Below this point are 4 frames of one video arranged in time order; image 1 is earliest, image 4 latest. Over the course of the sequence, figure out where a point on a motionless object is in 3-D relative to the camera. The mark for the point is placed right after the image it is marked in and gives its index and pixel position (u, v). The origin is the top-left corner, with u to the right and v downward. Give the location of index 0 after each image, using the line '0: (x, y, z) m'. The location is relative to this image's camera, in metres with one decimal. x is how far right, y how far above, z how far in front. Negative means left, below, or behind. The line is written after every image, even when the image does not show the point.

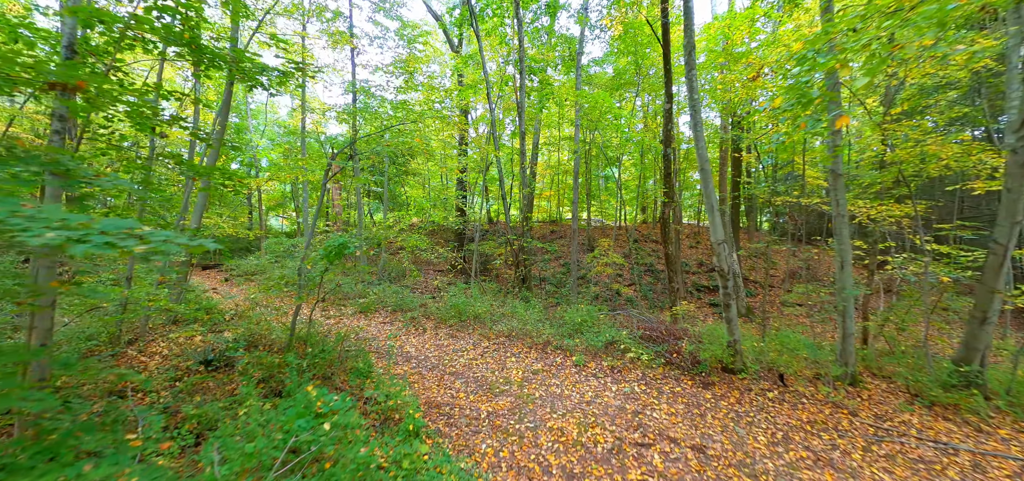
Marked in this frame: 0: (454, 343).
0: (-1.1, -2.0, +7.2) m
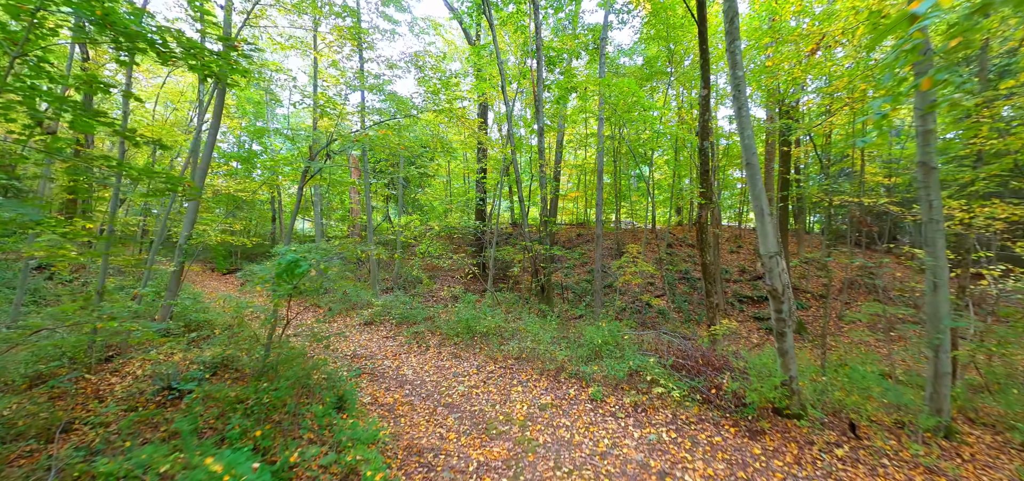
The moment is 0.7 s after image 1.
0: (-1.0, -2.1, +6.4) m
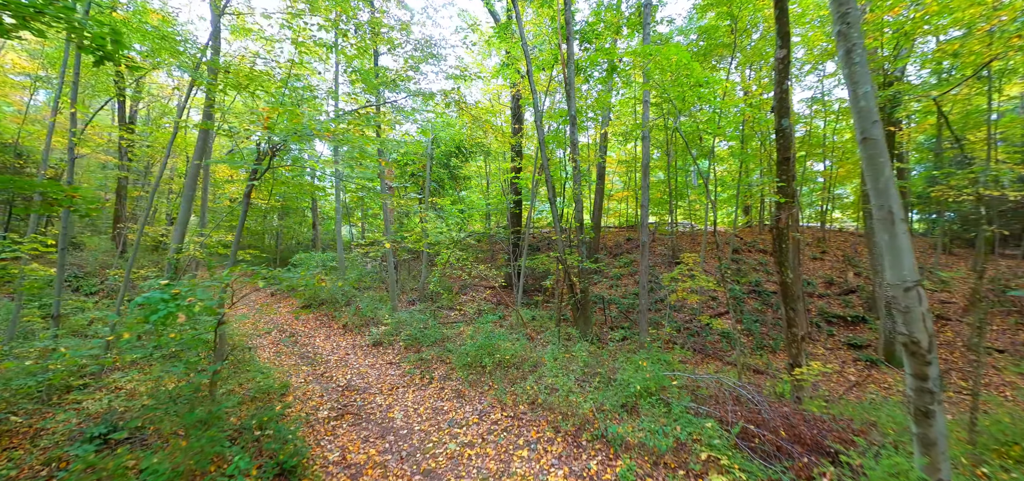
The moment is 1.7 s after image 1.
0: (-0.8, -2.3, +5.3) m
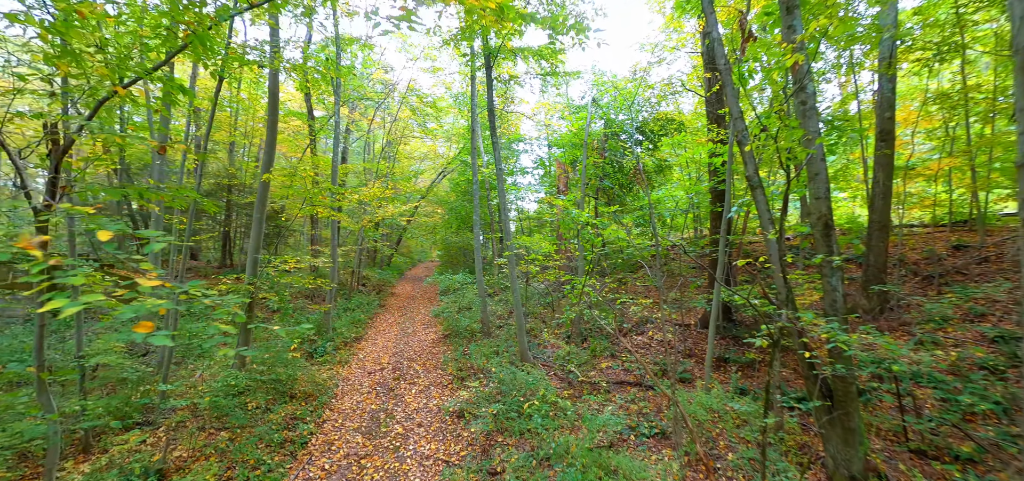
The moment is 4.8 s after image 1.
0: (-0.5, -2.7, +2.4) m
